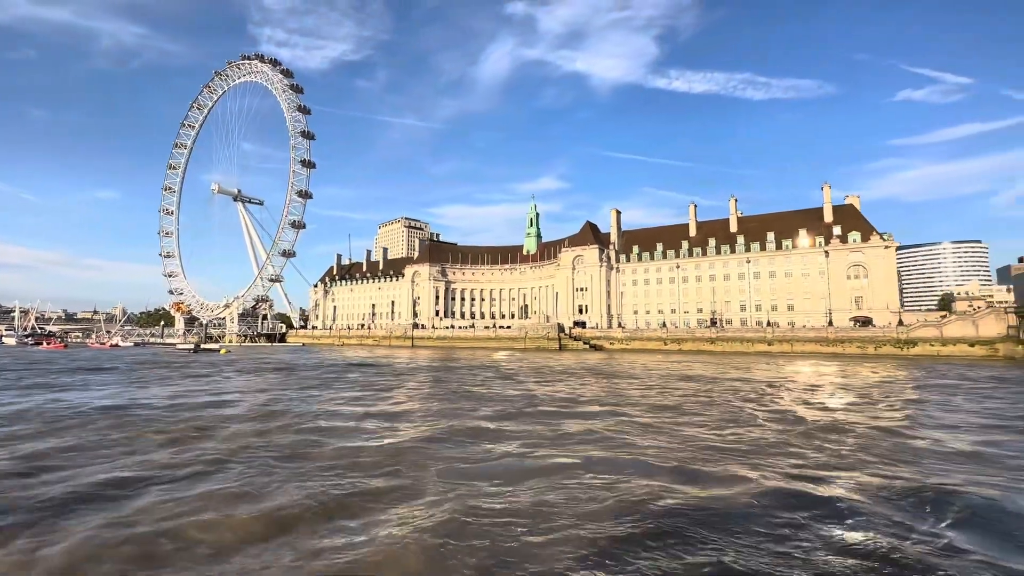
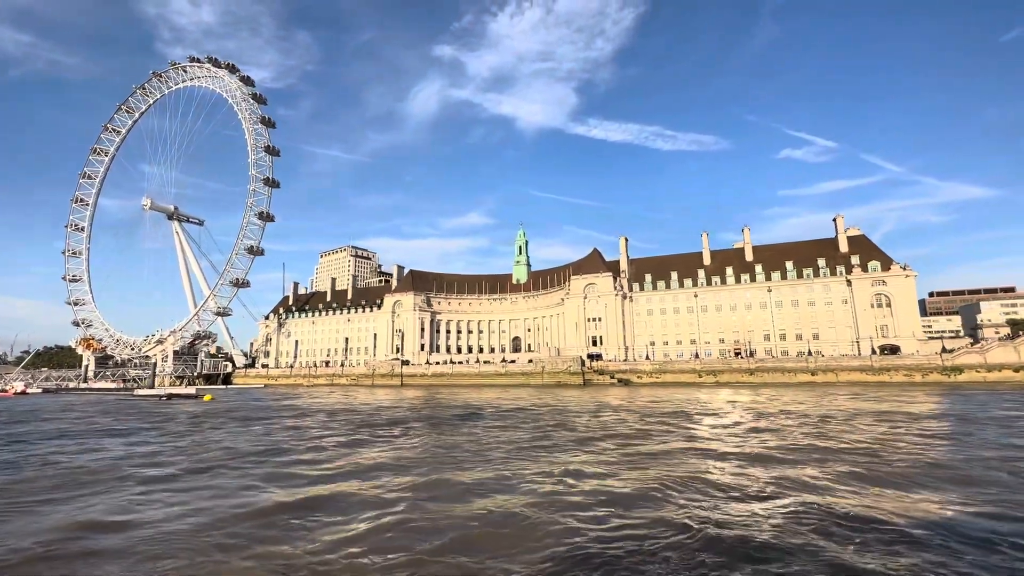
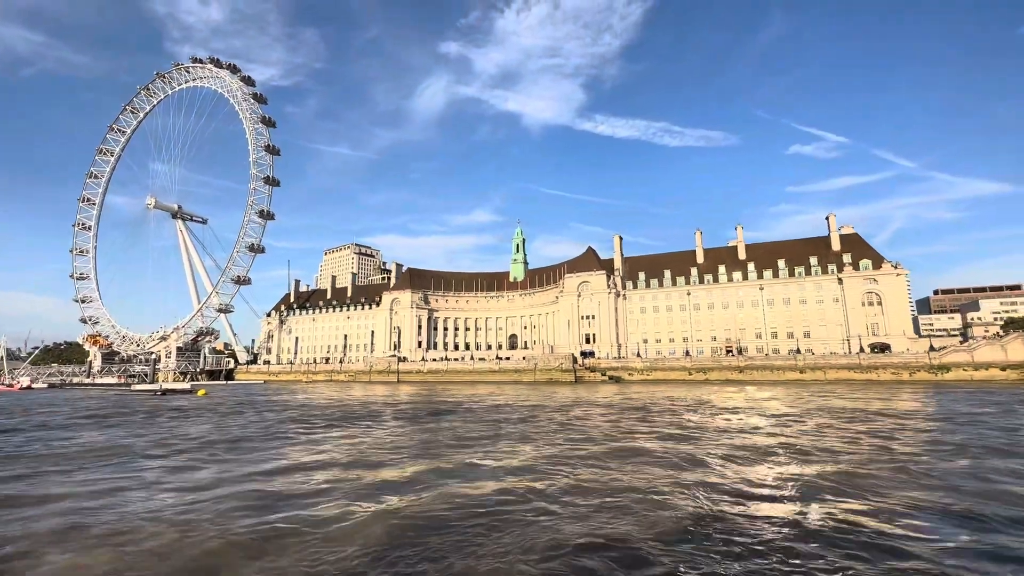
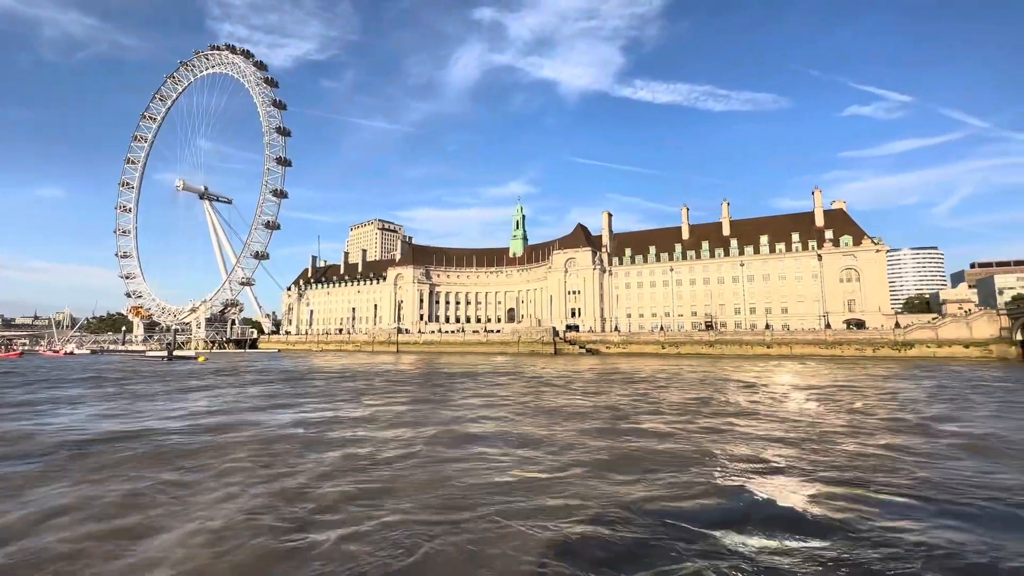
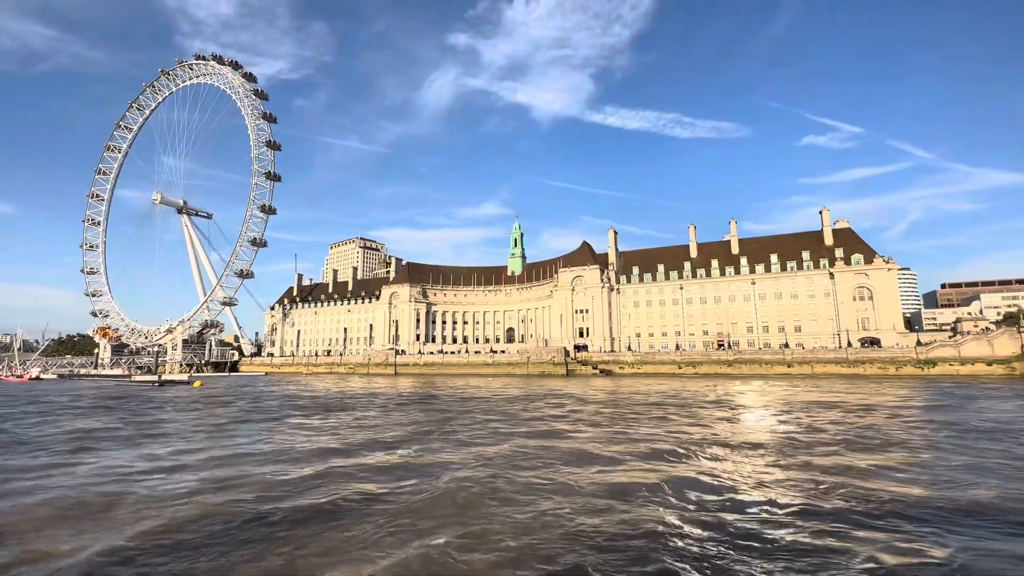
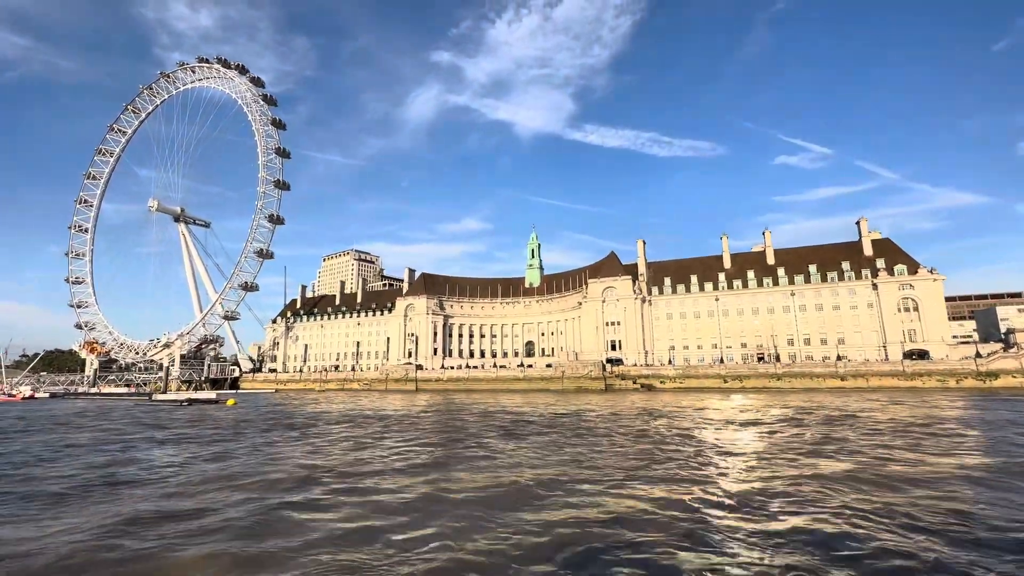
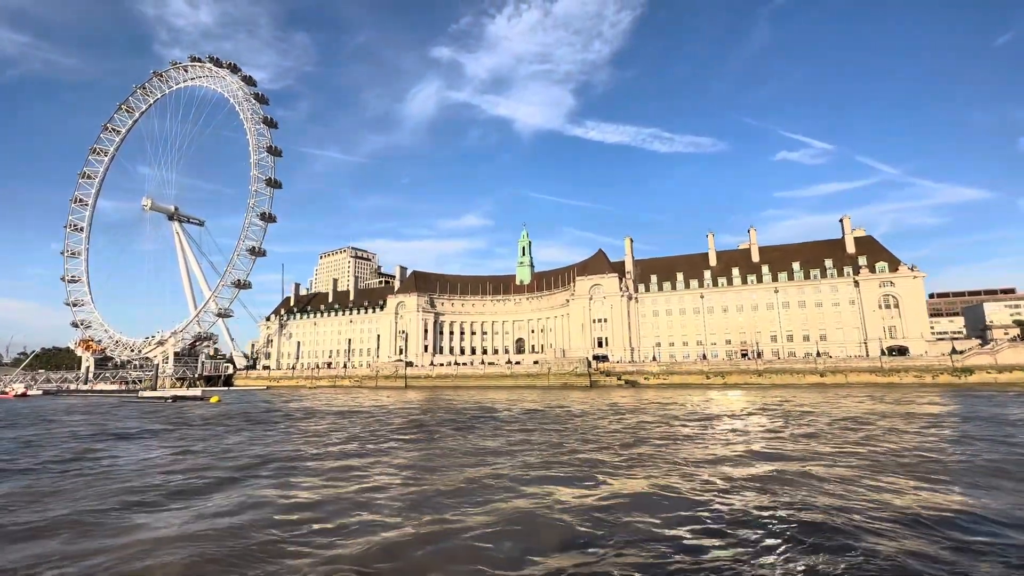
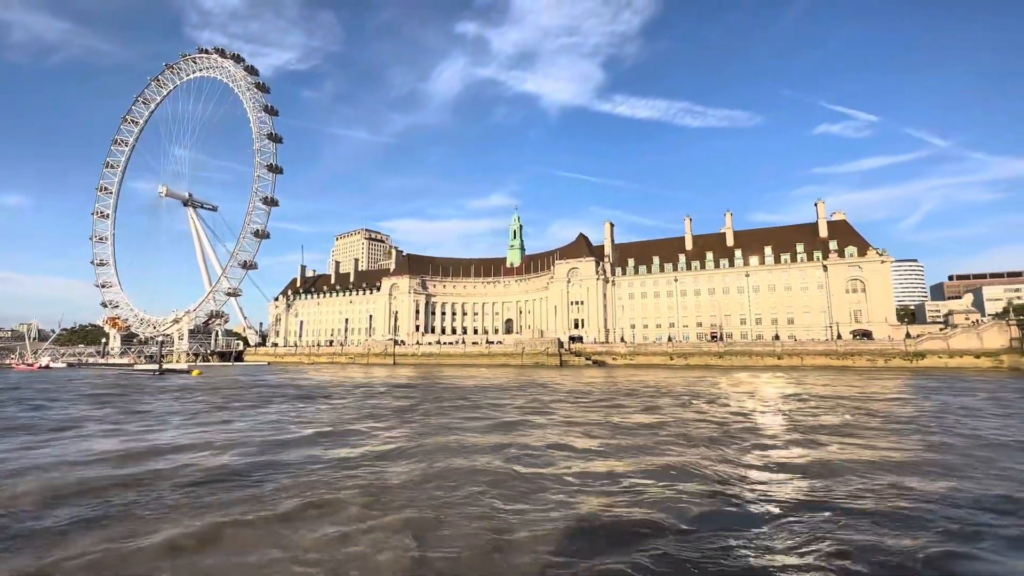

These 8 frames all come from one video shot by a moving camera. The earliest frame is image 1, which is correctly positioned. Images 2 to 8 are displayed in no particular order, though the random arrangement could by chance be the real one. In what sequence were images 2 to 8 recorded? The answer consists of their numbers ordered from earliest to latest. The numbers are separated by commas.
4, 8, 5, 3, 2, 7, 6
